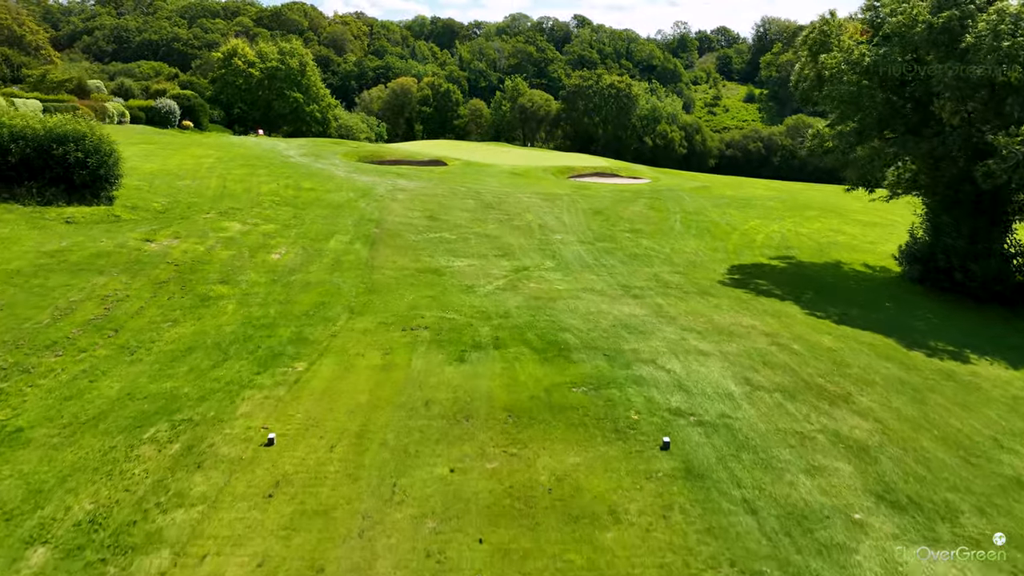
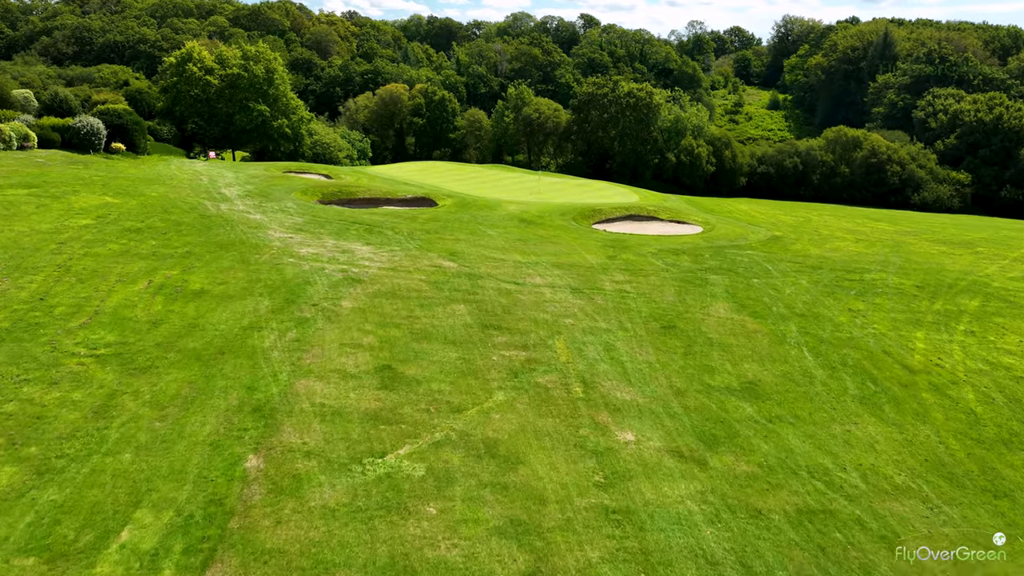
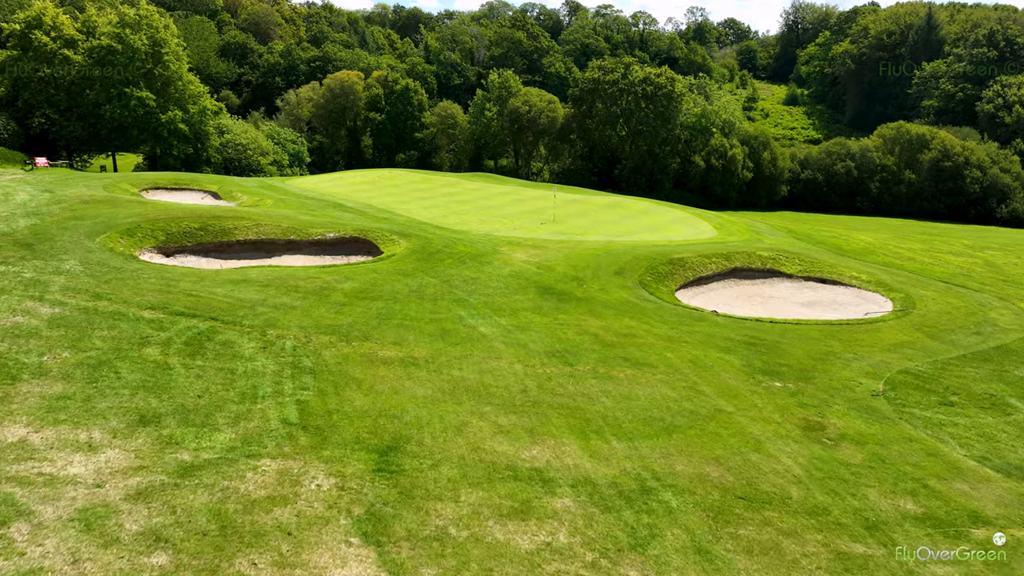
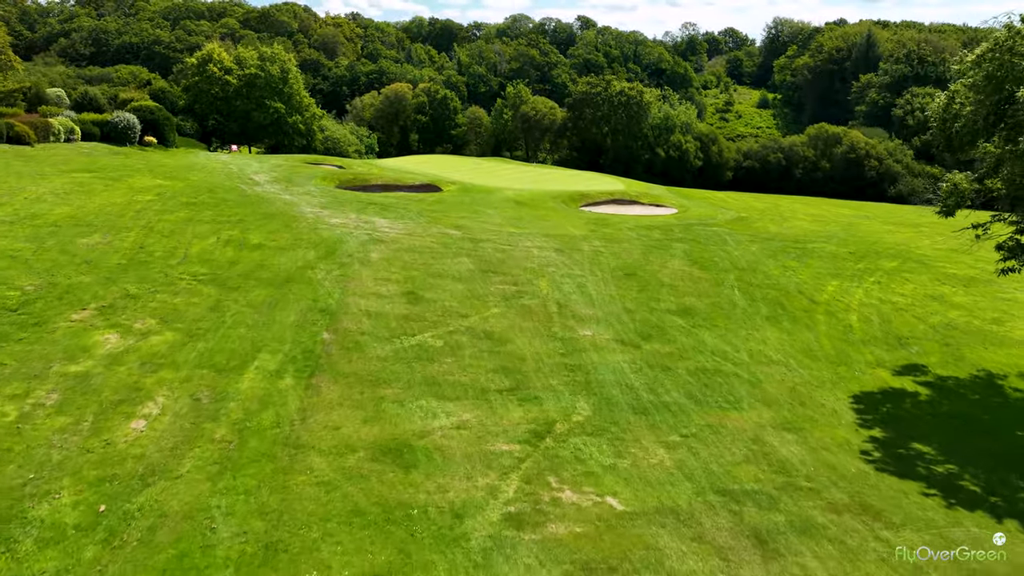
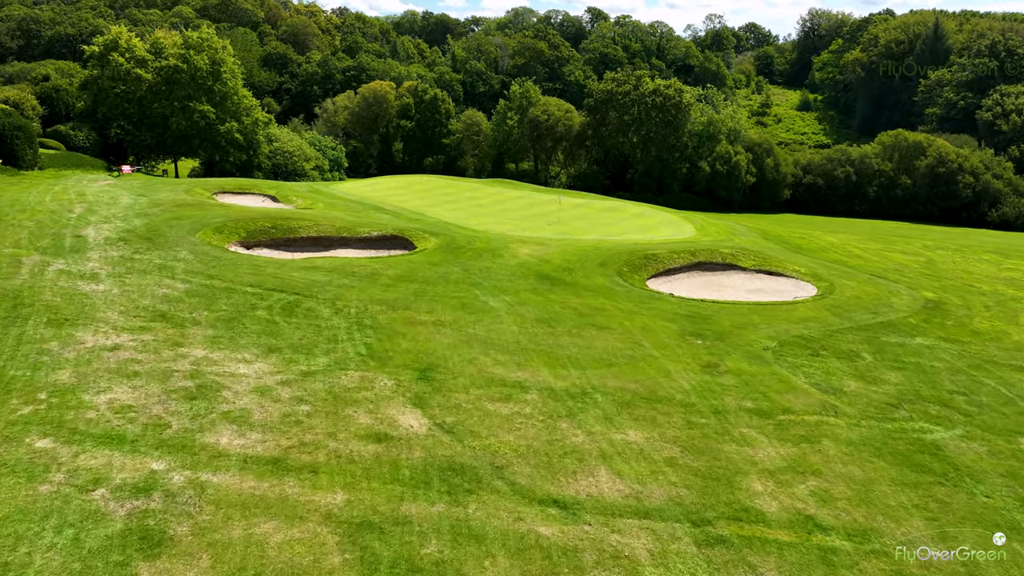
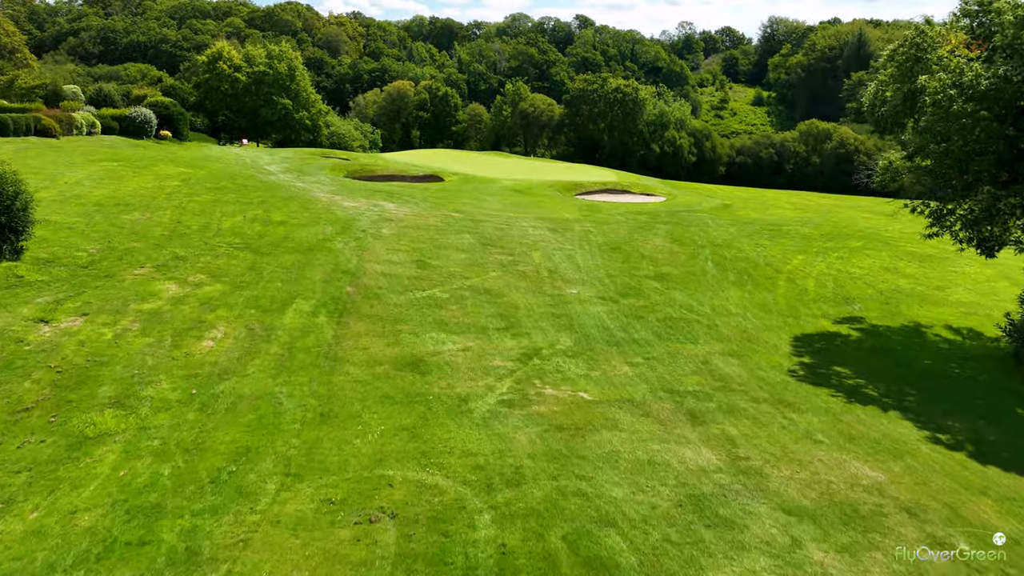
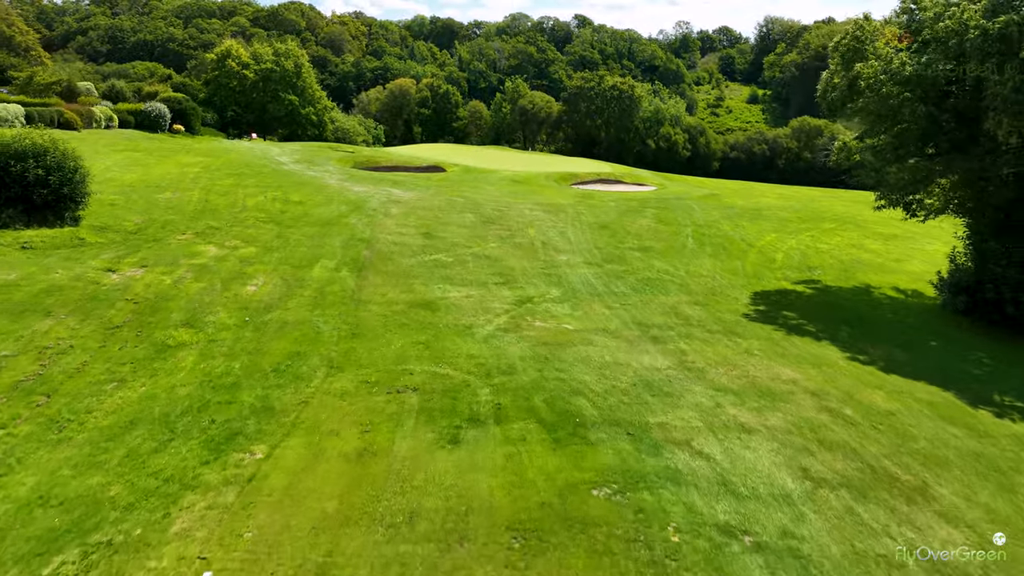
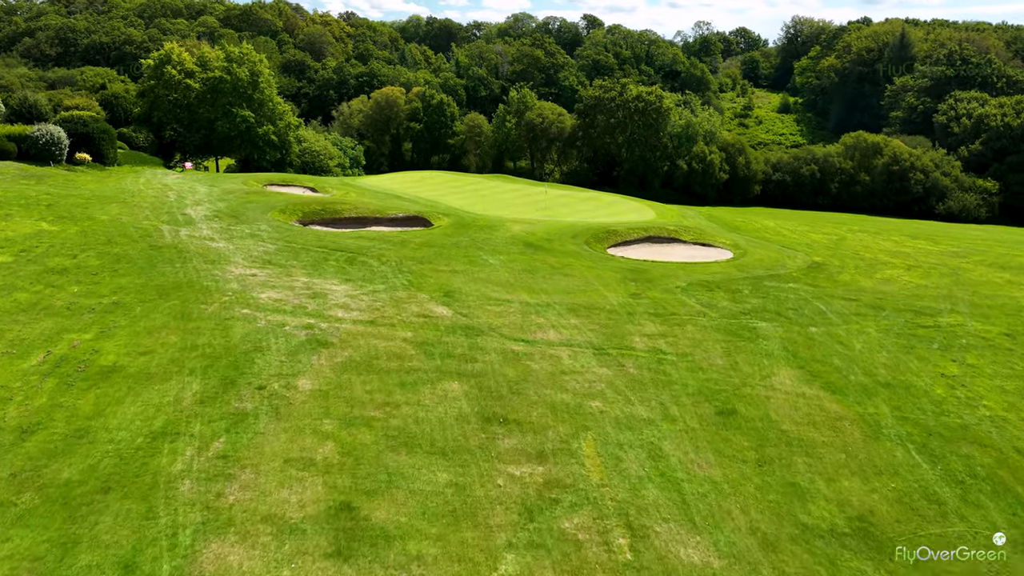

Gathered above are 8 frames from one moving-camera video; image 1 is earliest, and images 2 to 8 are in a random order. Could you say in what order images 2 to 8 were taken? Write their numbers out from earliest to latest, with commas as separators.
7, 6, 4, 2, 8, 5, 3
